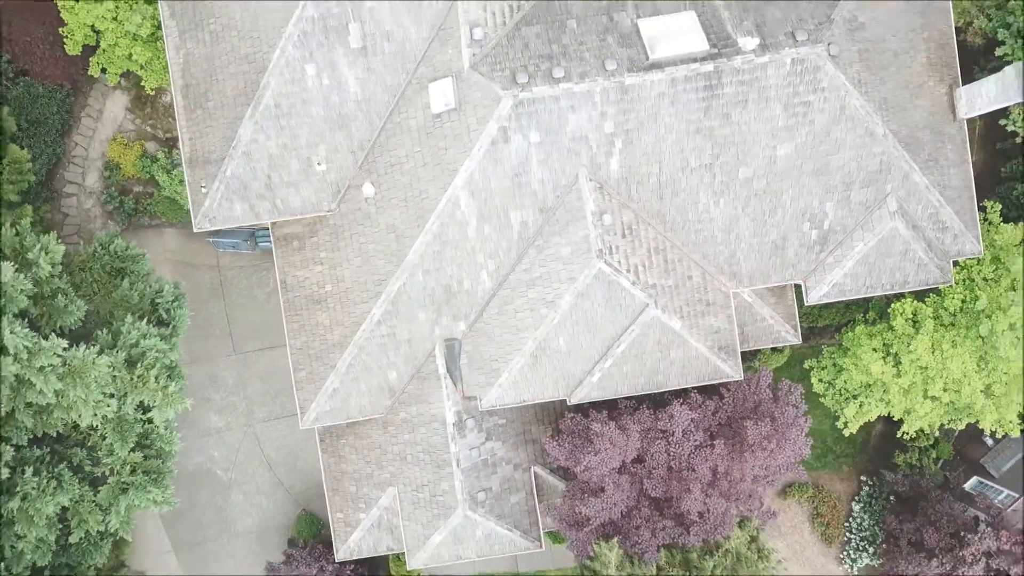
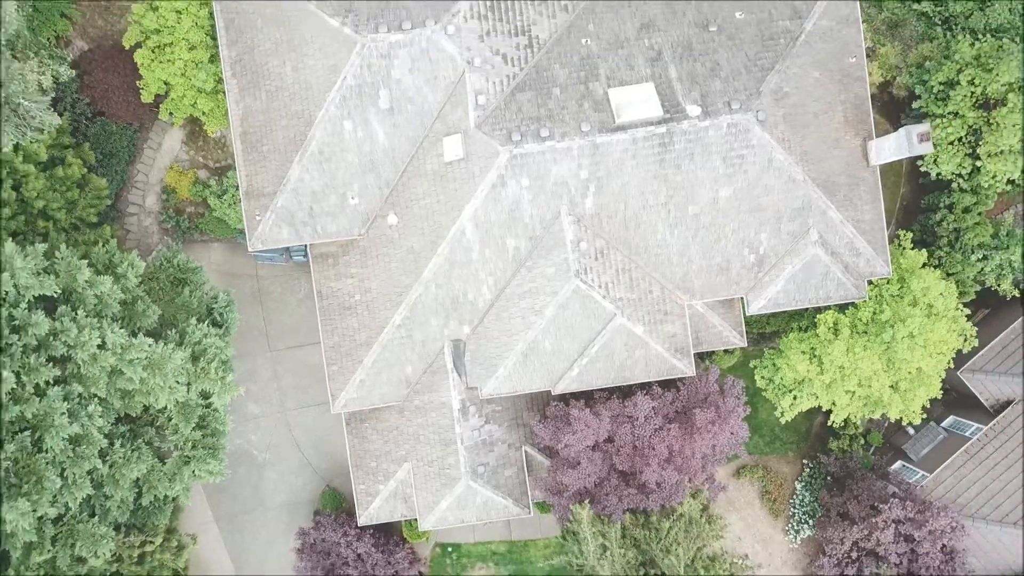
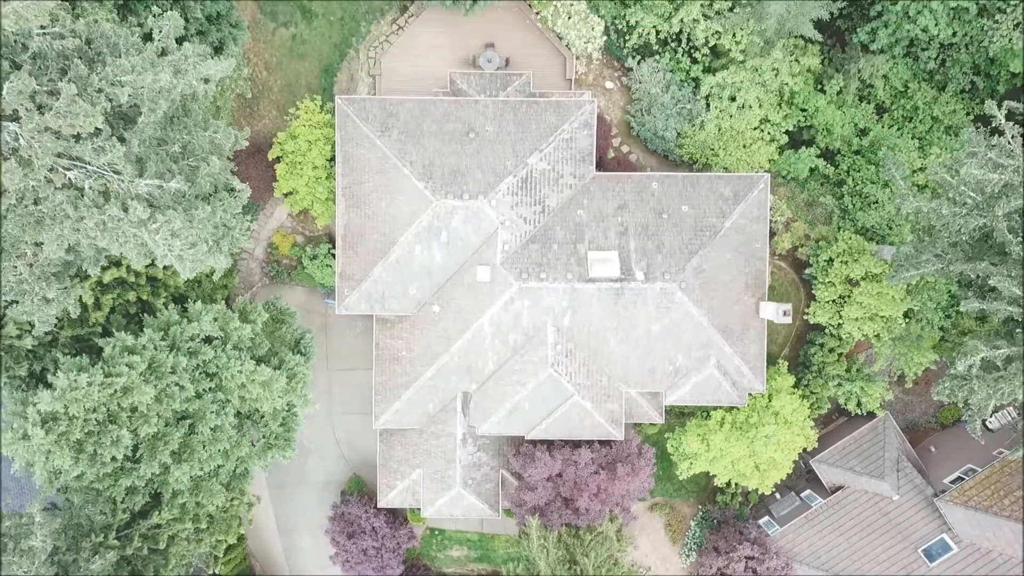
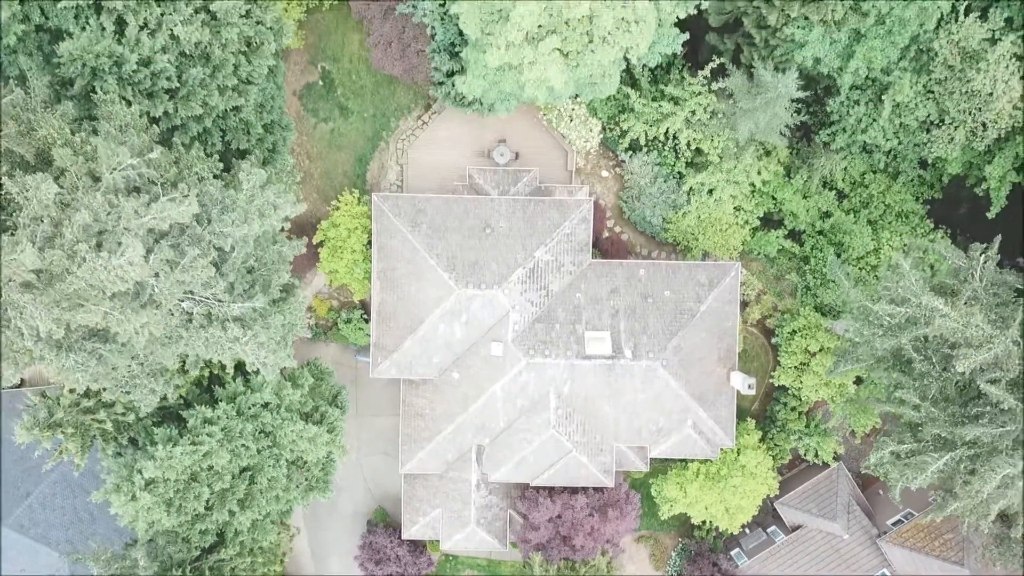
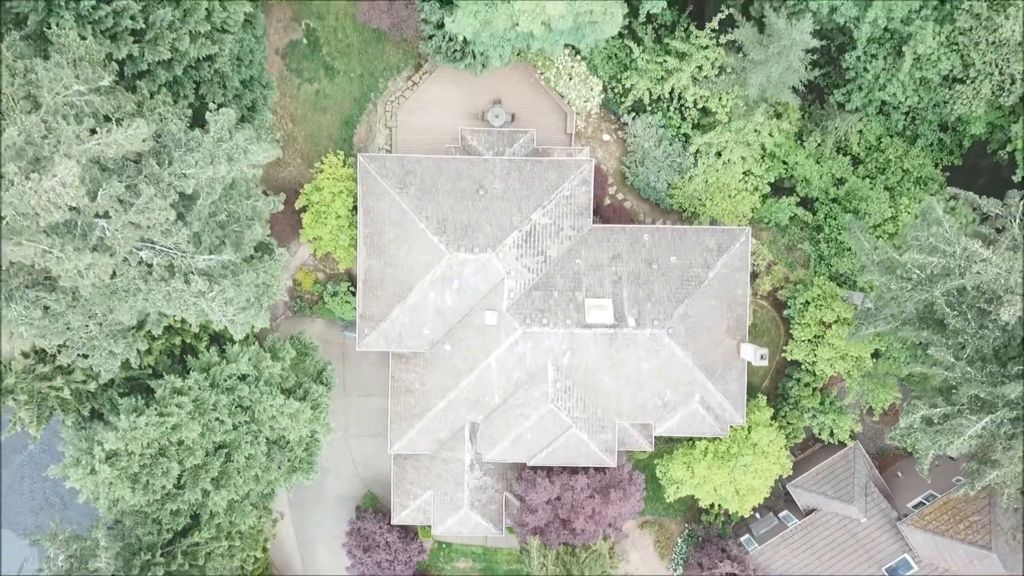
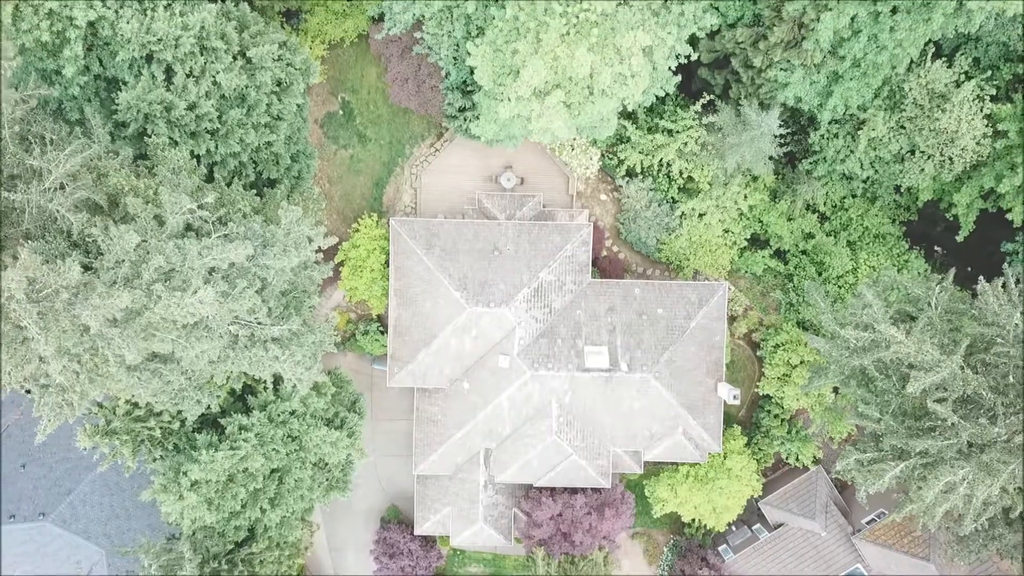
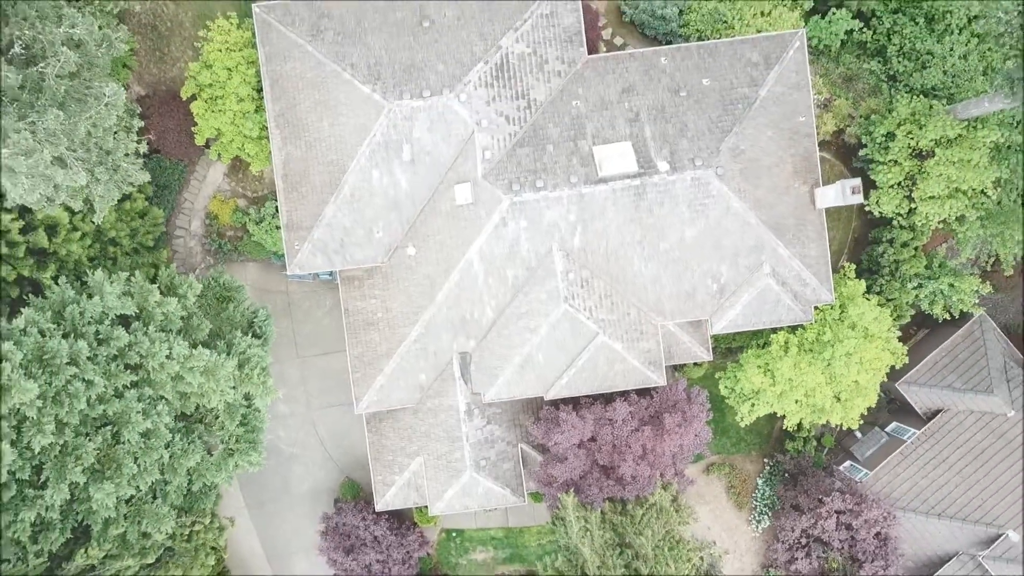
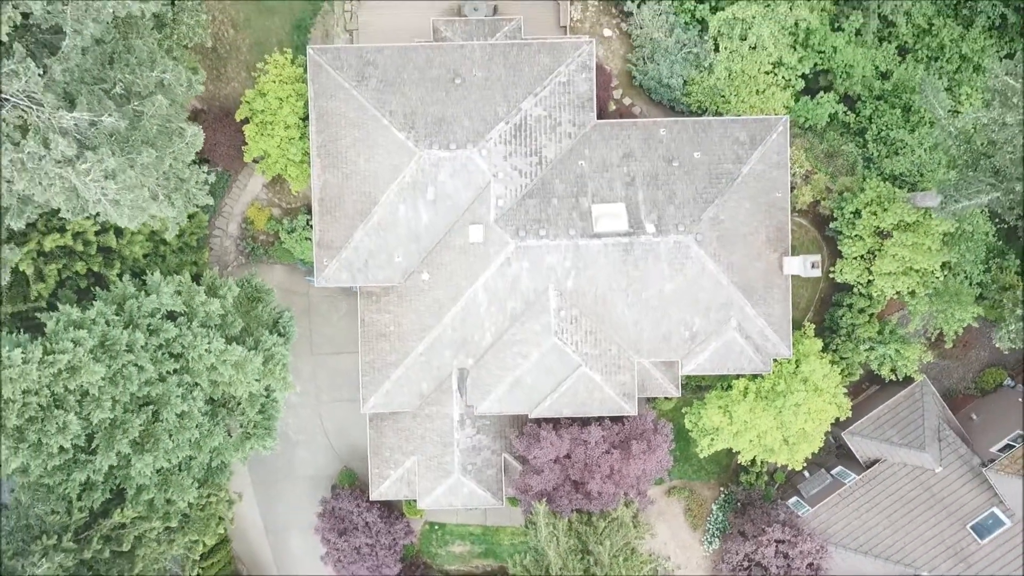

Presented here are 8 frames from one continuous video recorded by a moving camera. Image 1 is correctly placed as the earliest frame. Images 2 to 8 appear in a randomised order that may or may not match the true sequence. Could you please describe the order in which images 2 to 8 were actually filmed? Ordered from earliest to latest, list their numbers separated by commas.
2, 7, 8, 3, 5, 4, 6
